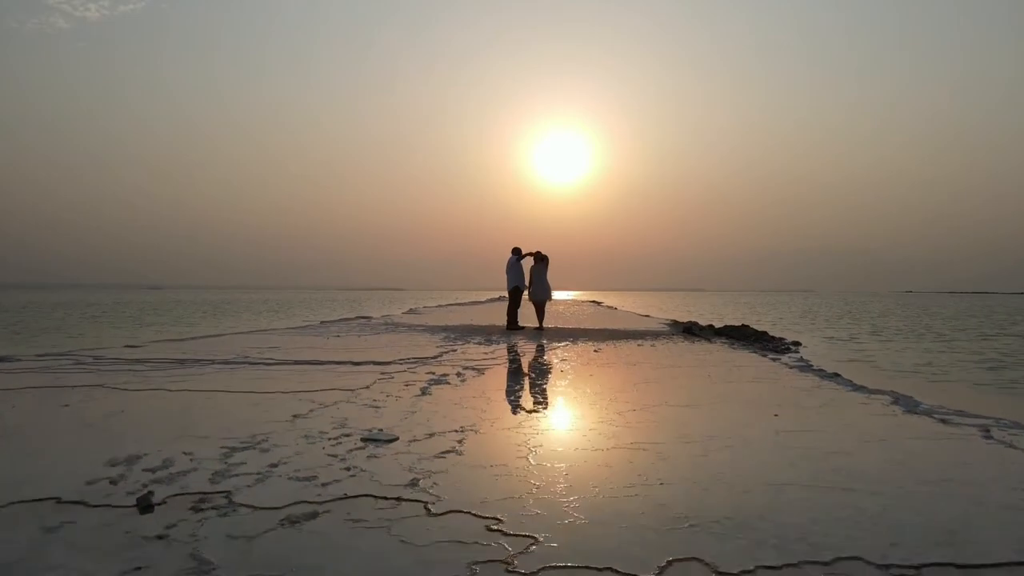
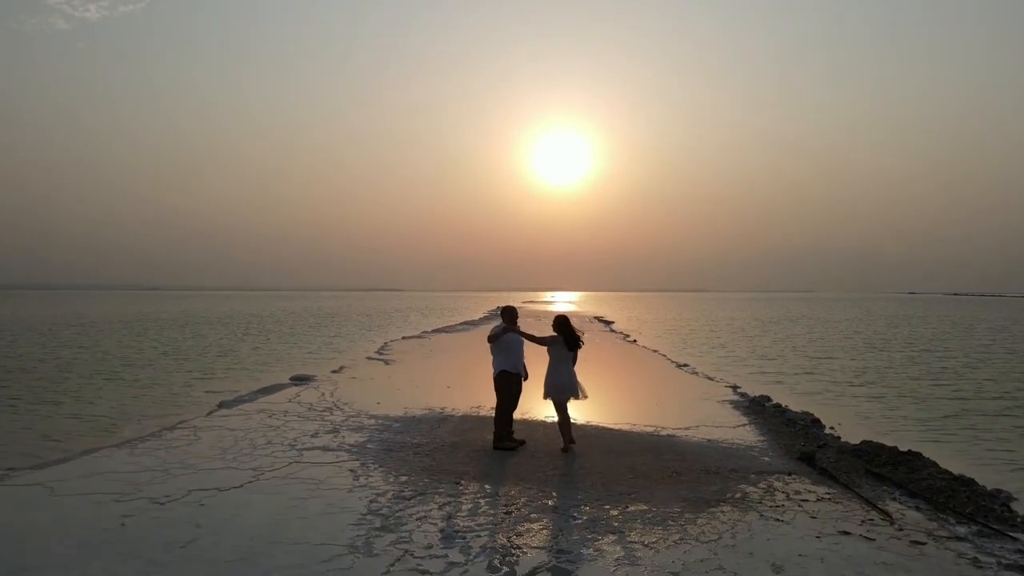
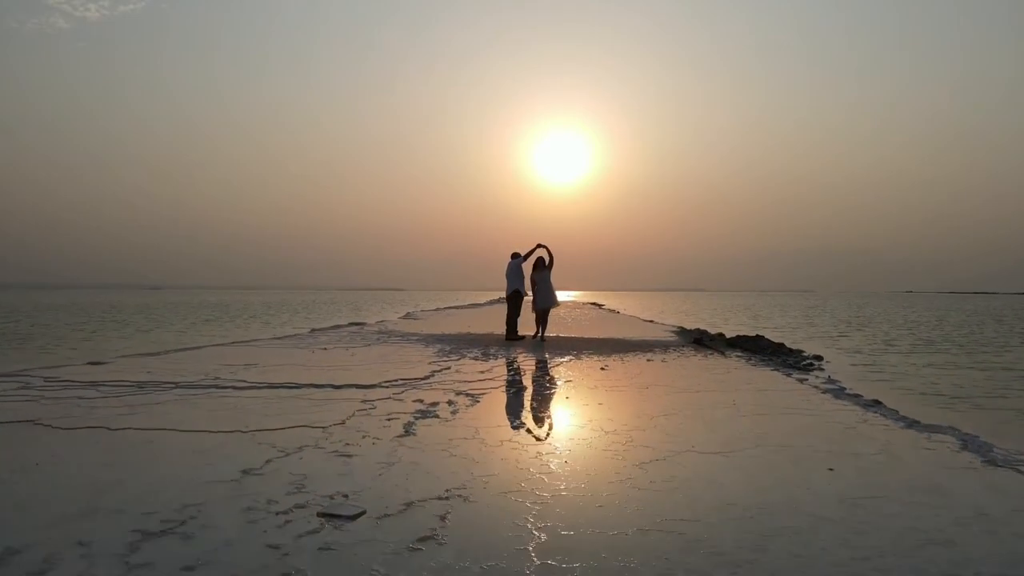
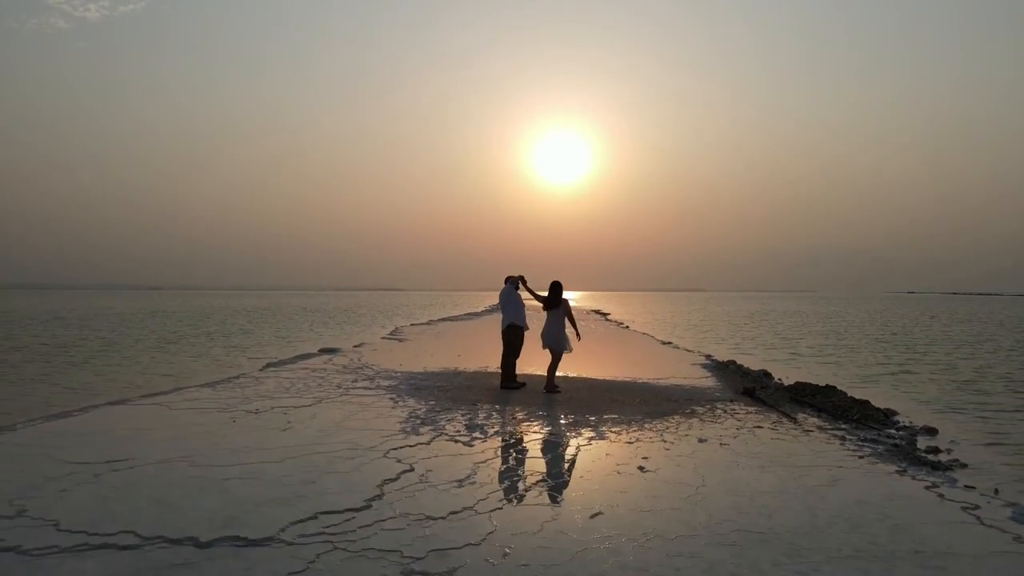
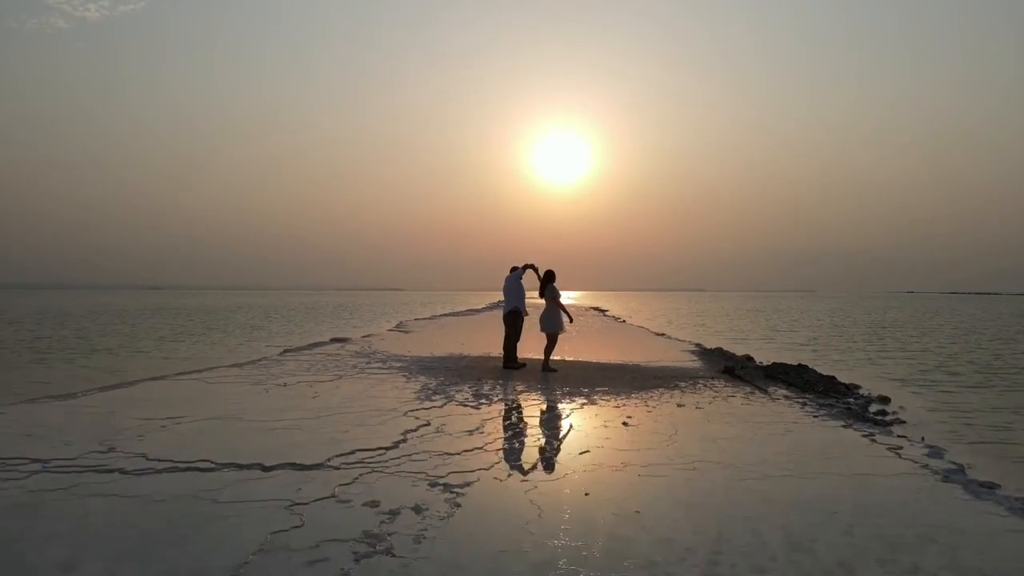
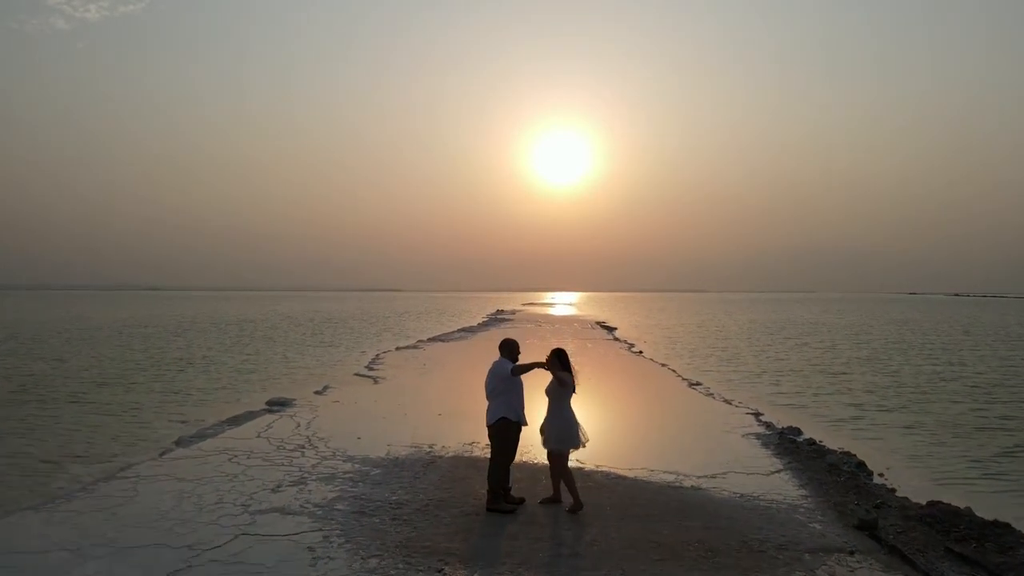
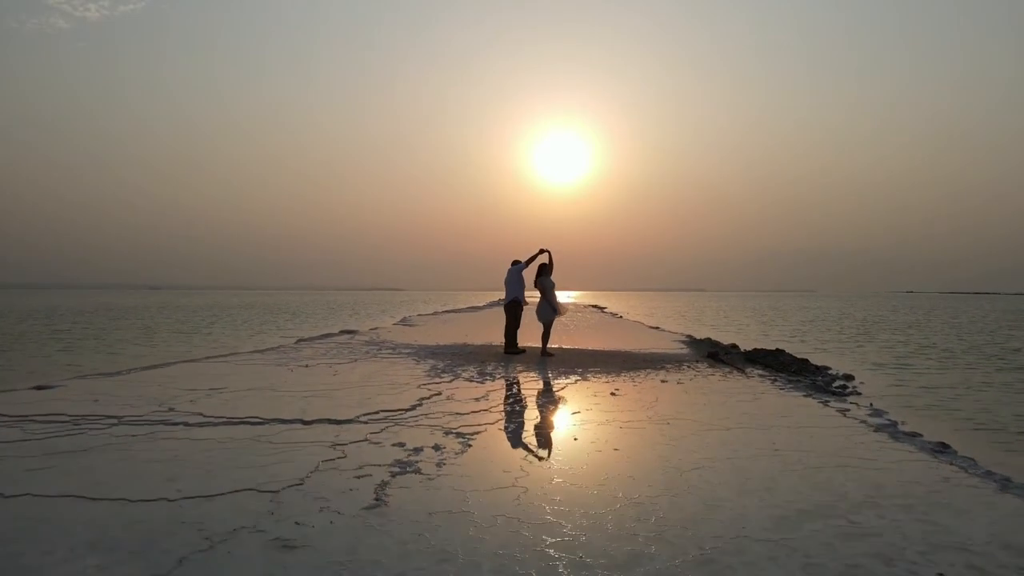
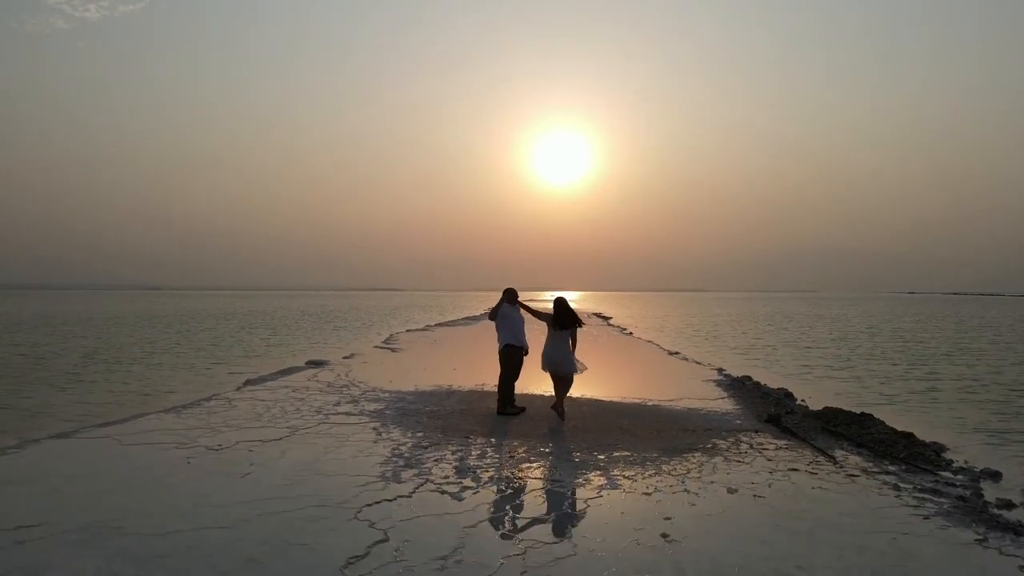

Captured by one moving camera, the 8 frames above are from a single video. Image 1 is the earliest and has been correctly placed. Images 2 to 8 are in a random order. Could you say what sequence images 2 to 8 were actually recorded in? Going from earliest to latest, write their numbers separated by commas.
3, 7, 5, 4, 8, 2, 6
